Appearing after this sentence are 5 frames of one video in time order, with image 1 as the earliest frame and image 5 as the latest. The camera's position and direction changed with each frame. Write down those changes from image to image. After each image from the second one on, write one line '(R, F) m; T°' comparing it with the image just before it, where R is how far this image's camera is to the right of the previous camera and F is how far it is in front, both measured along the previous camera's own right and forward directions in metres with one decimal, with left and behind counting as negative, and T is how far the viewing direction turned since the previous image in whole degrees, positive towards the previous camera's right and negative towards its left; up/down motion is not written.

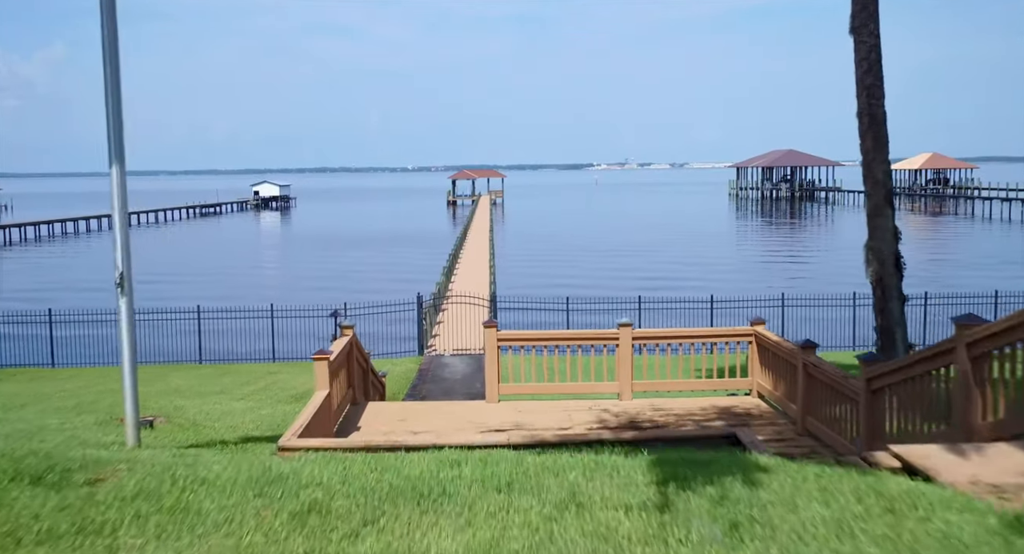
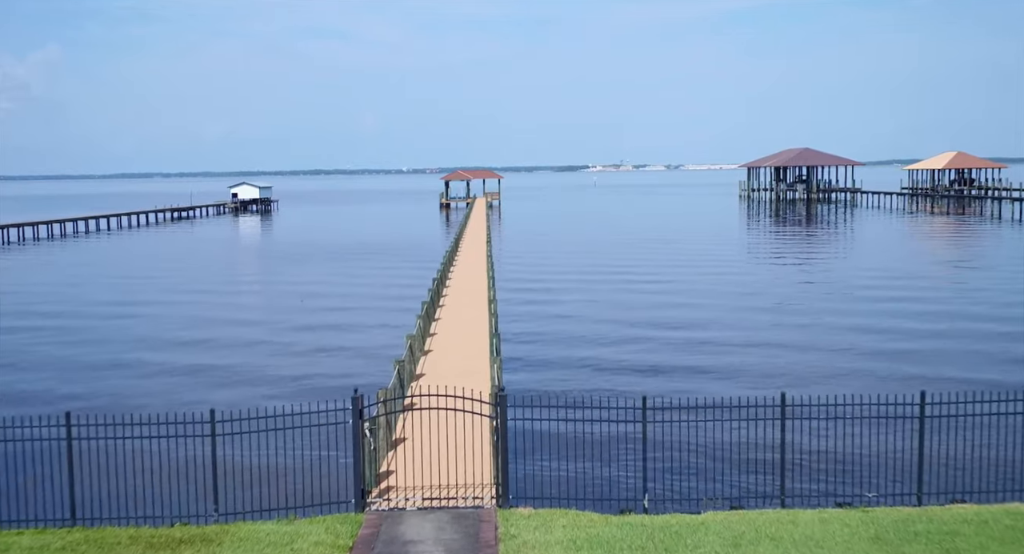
(-0.4, +10.2) m; 0°
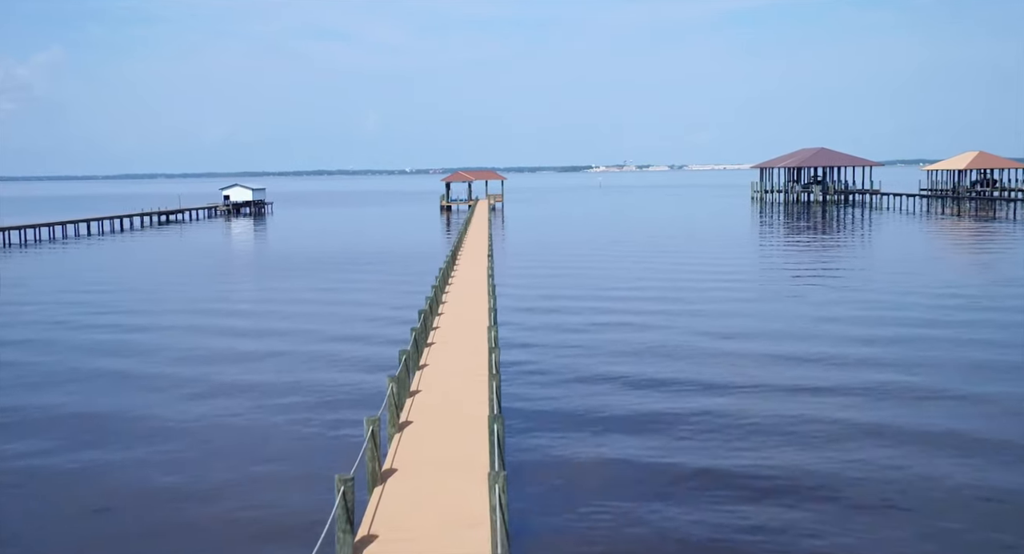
(-0.1, +5.8) m; 0°
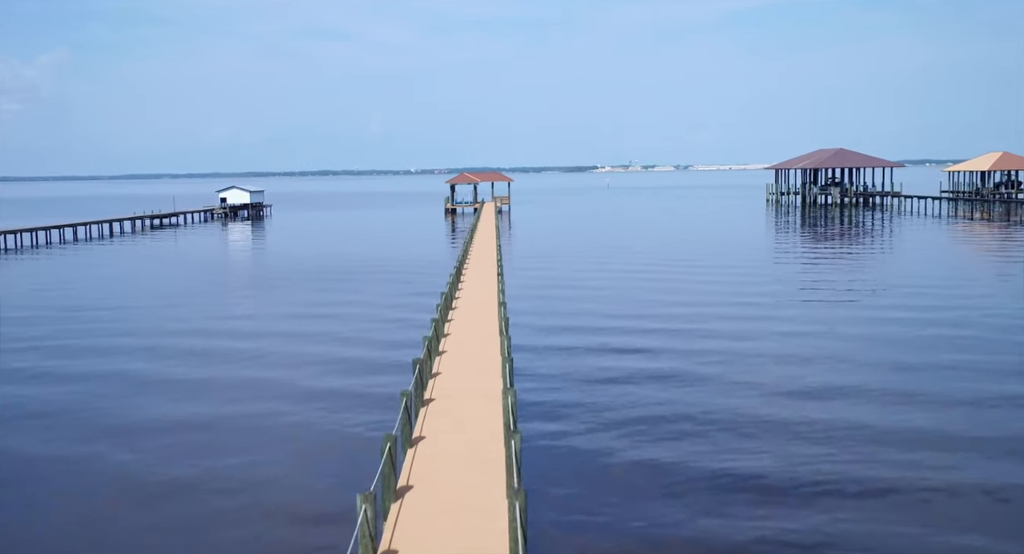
(-0.4, +5.0) m; 0°
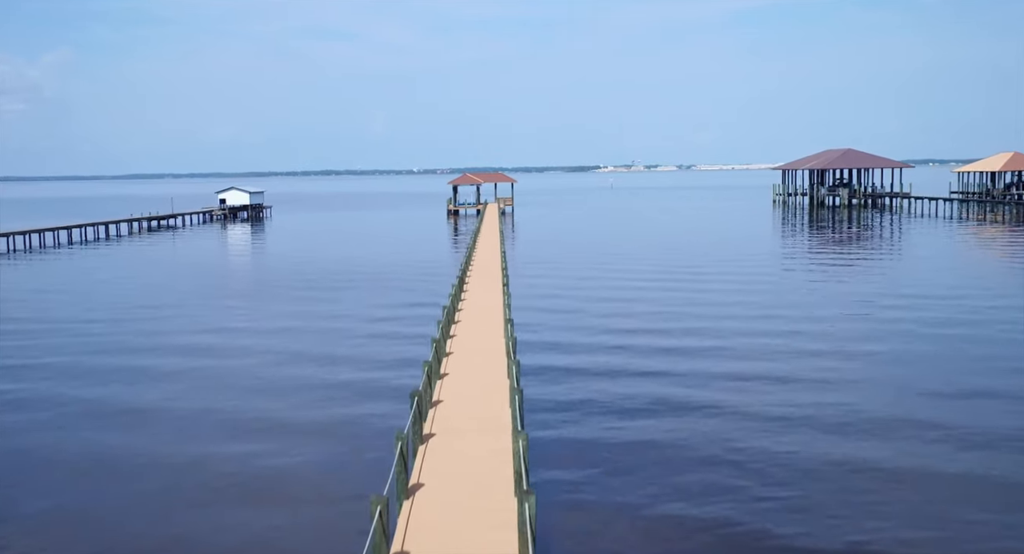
(-0.2, +2.0) m; 0°
